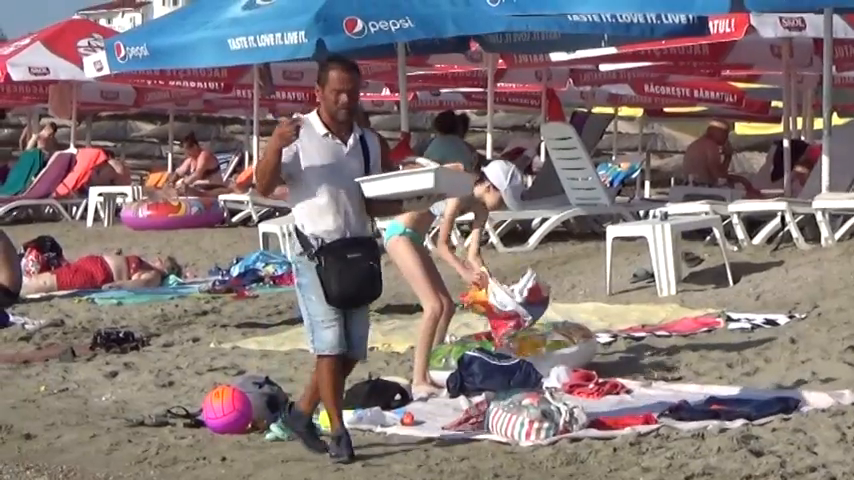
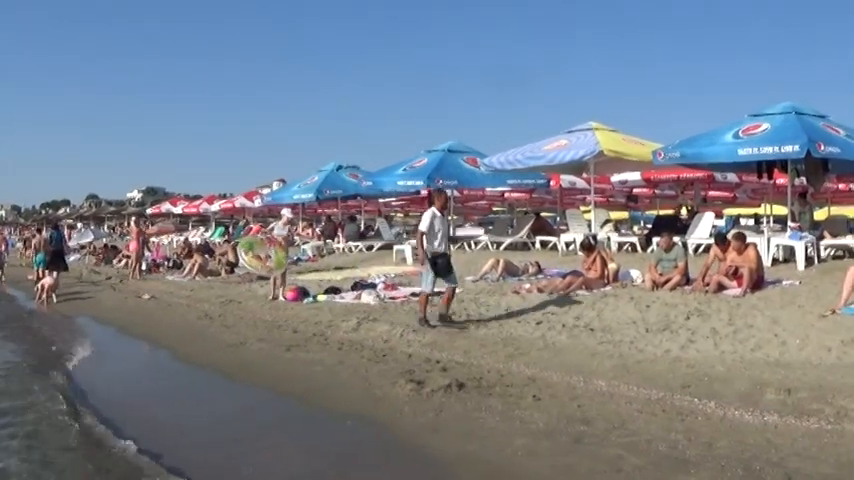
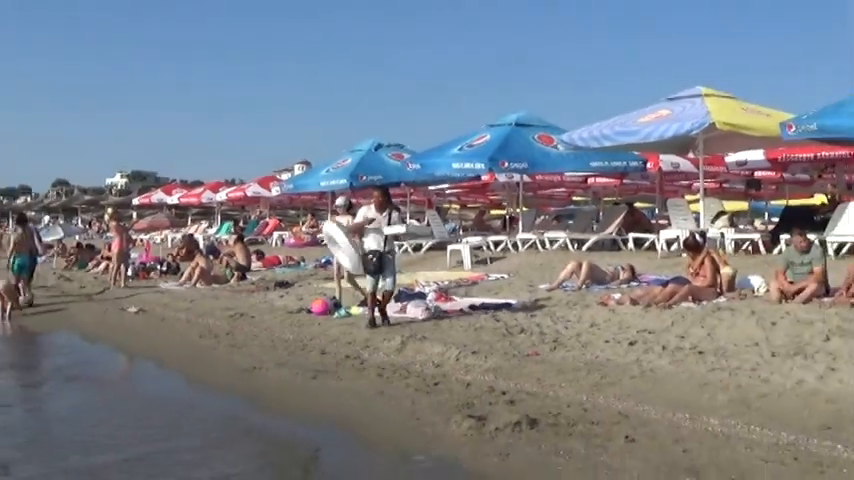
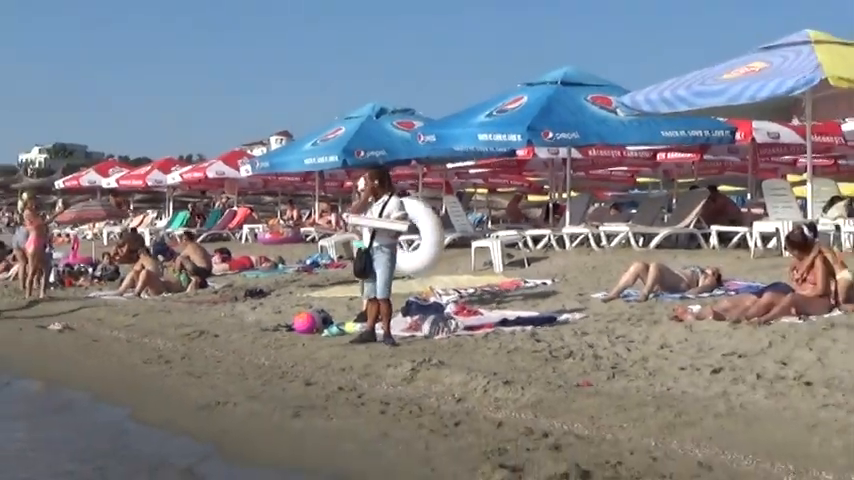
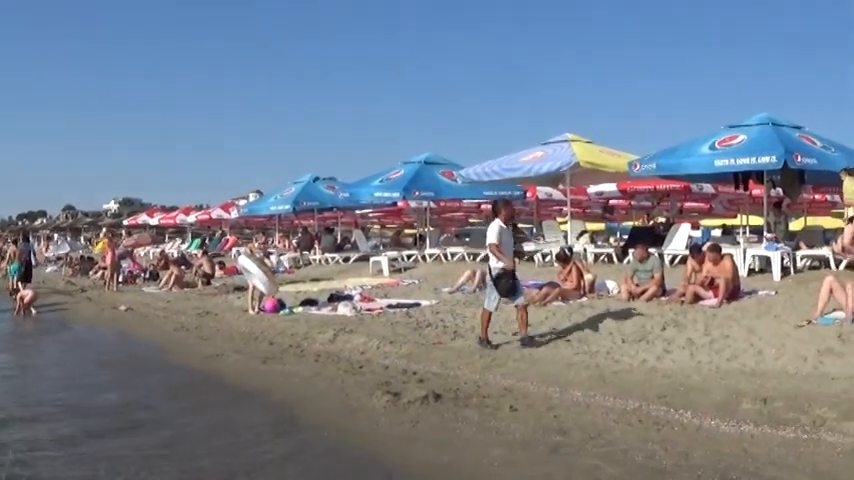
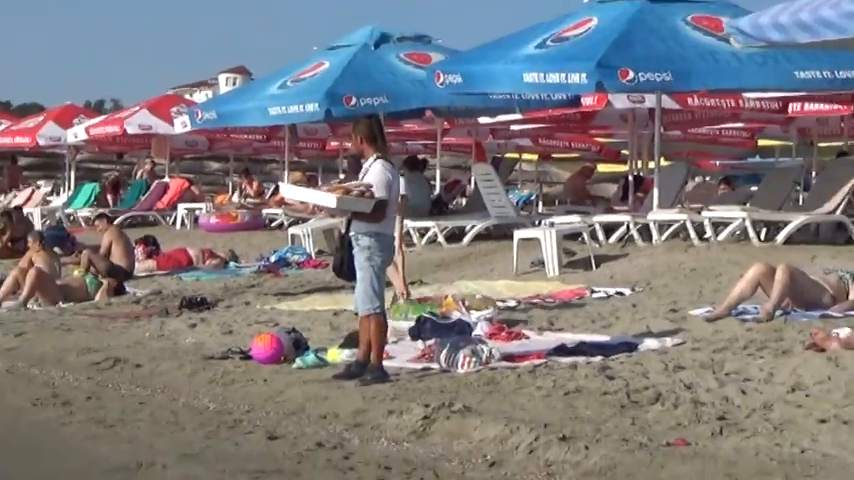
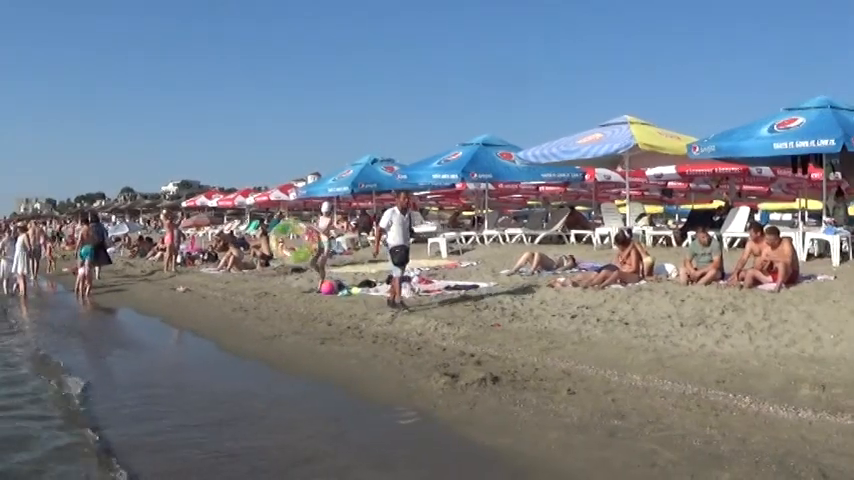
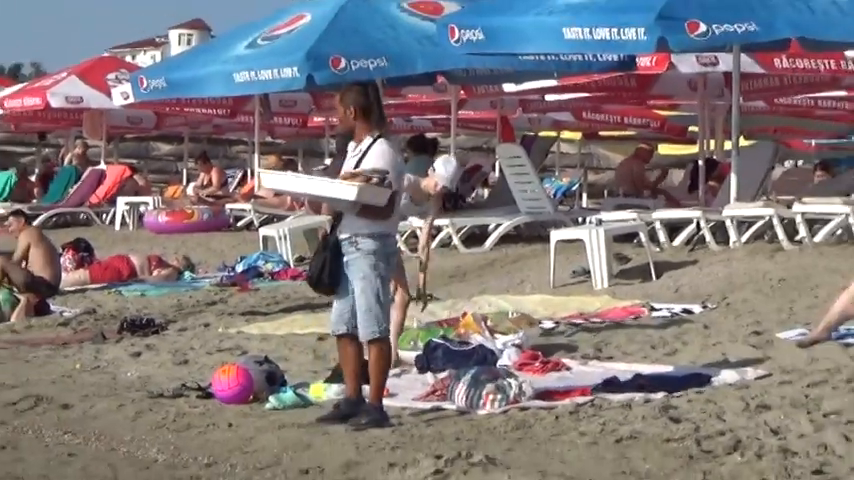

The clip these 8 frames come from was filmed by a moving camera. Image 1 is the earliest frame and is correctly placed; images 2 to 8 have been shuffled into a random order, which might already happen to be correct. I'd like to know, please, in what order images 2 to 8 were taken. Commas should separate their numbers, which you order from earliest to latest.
8, 6, 4, 3, 7, 2, 5
